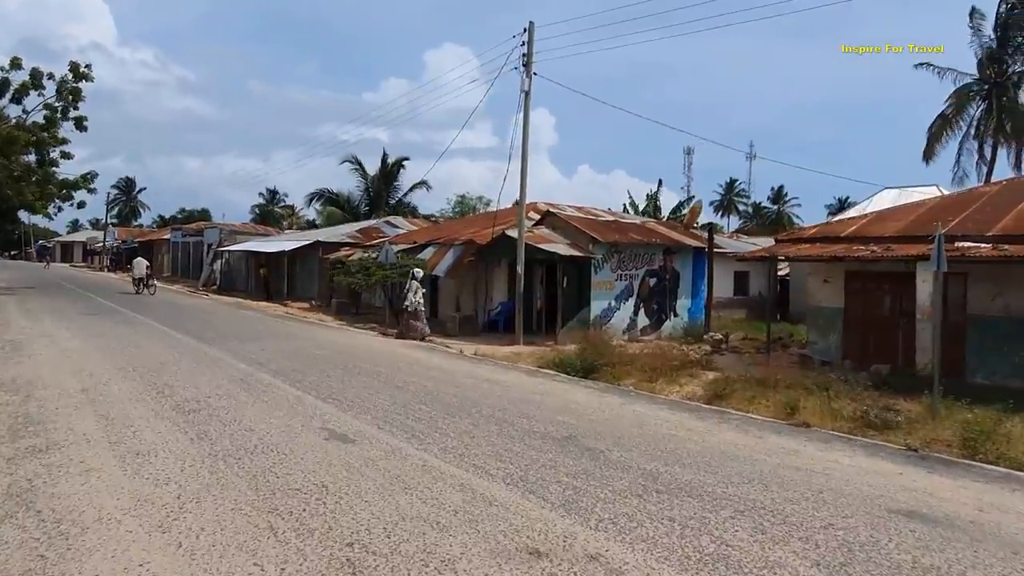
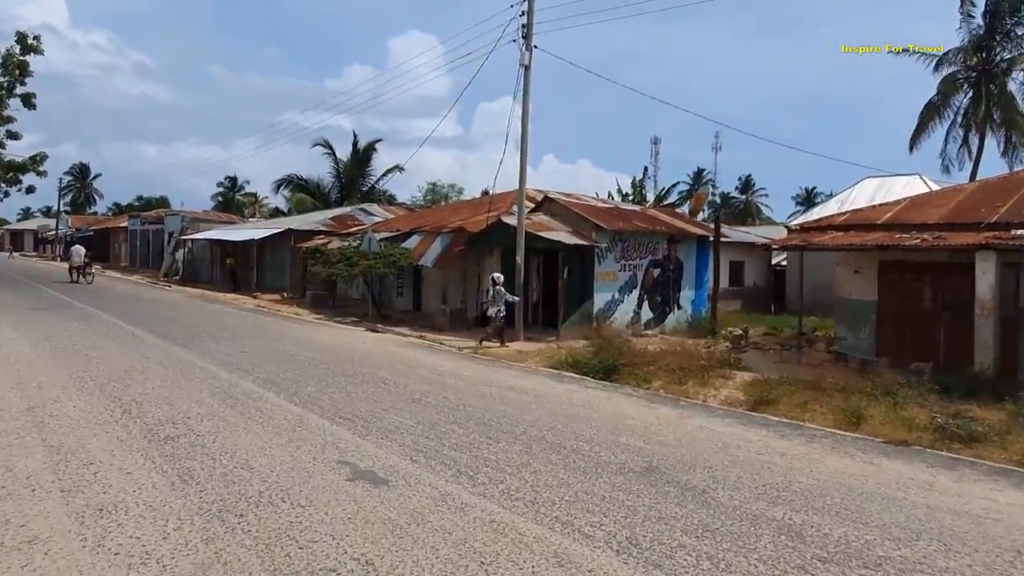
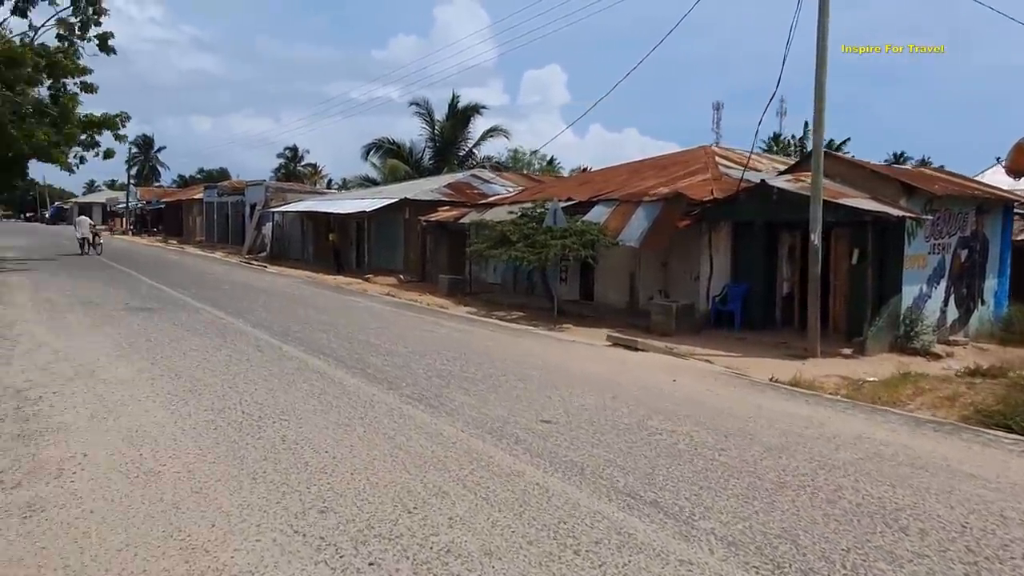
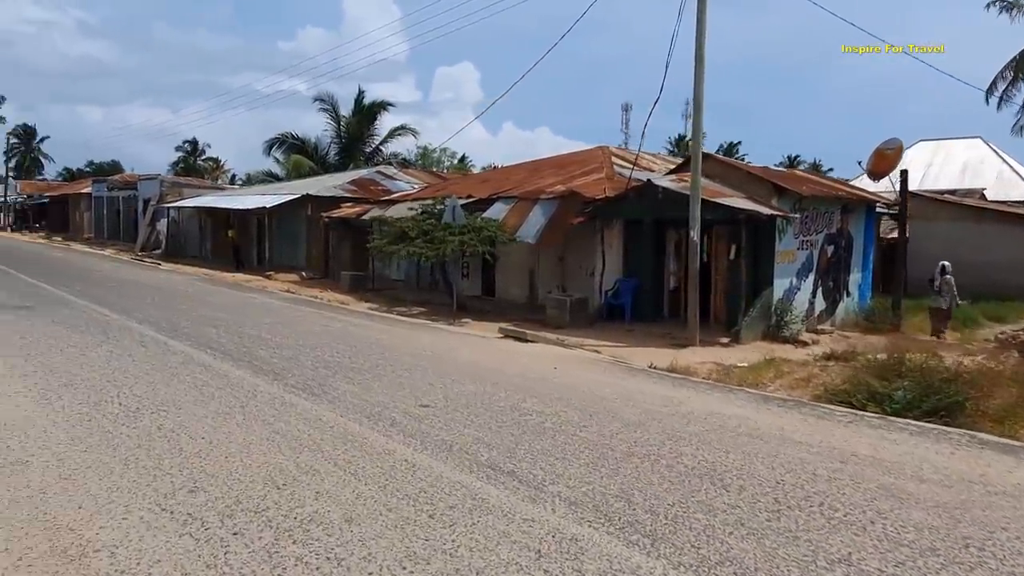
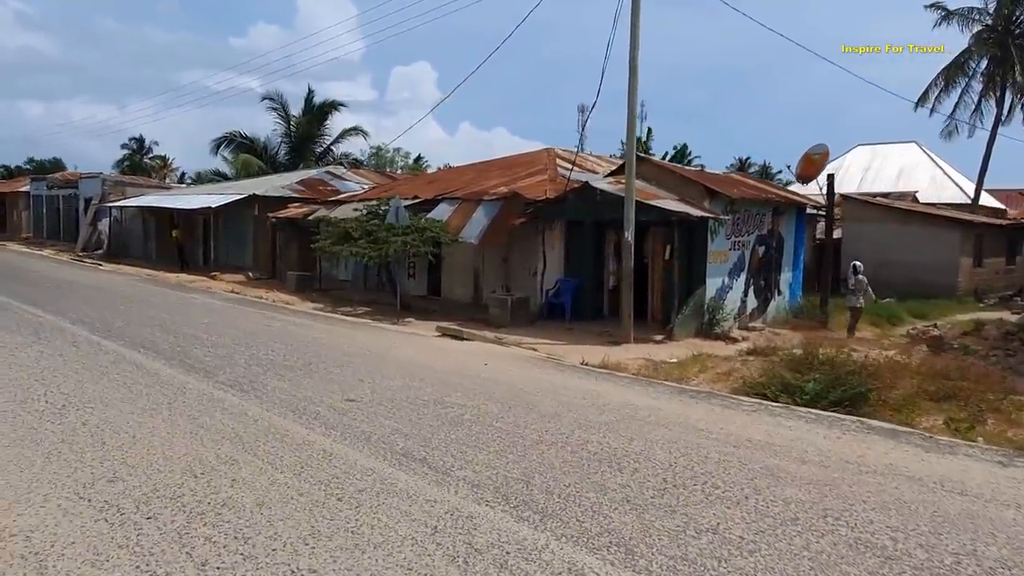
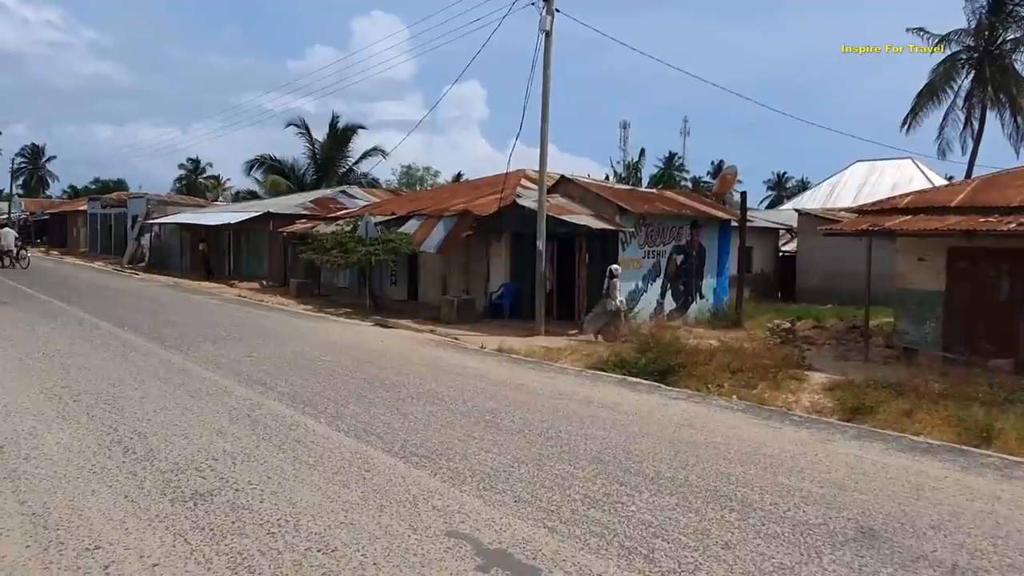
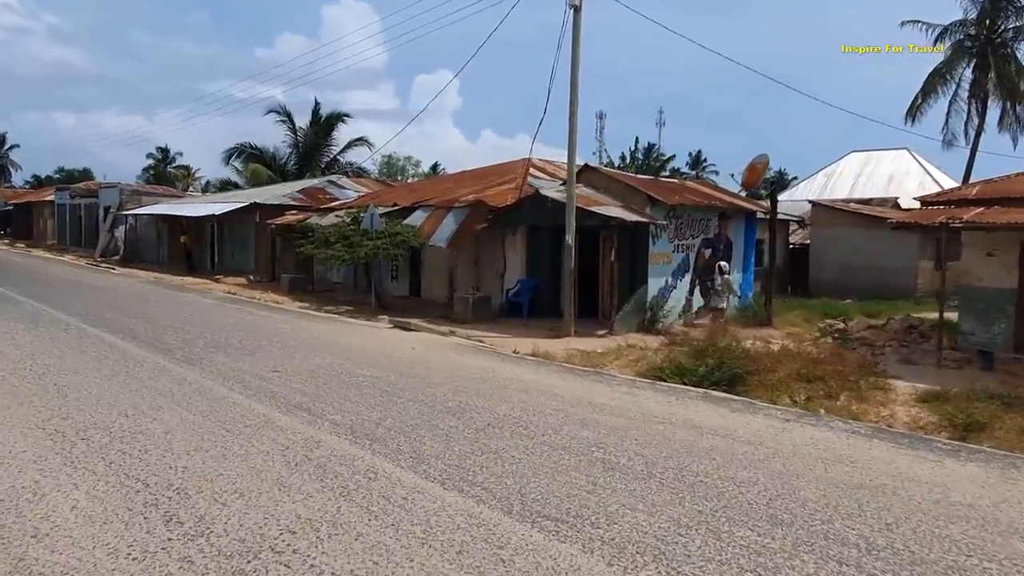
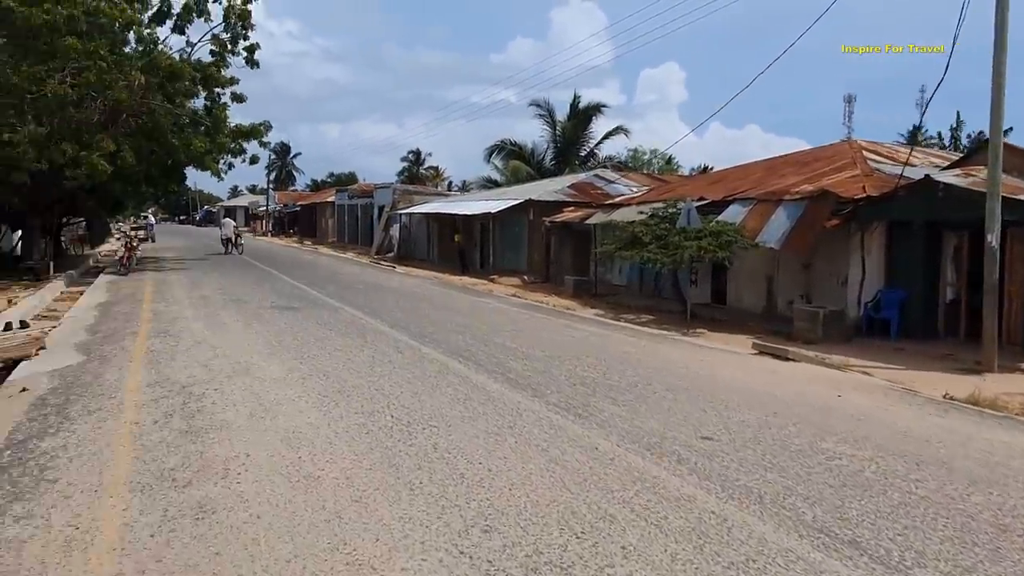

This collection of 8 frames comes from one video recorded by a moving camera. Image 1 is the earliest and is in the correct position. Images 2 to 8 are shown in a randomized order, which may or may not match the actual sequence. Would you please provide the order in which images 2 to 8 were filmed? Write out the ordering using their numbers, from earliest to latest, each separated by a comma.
2, 6, 7, 5, 4, 3, 8
